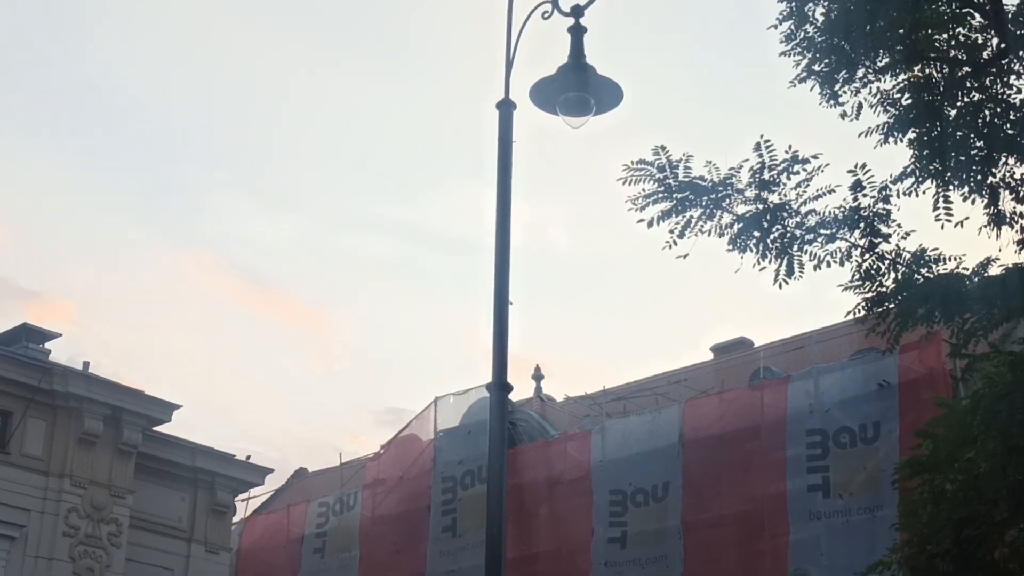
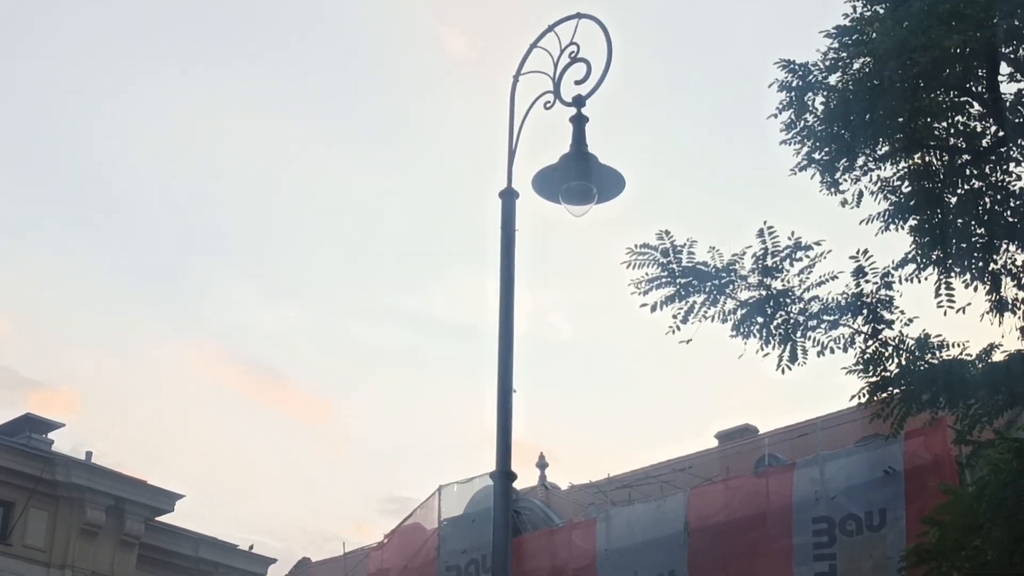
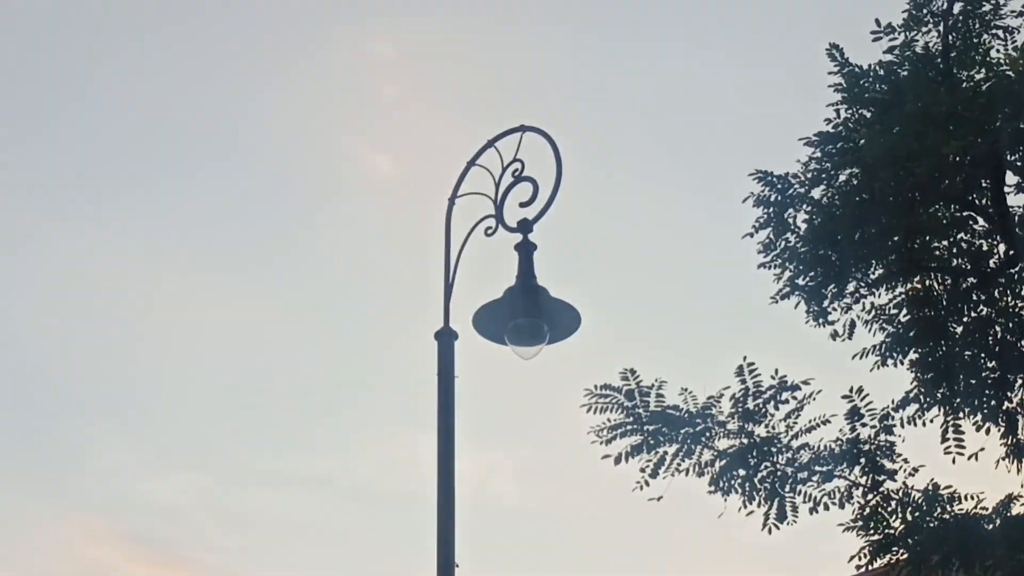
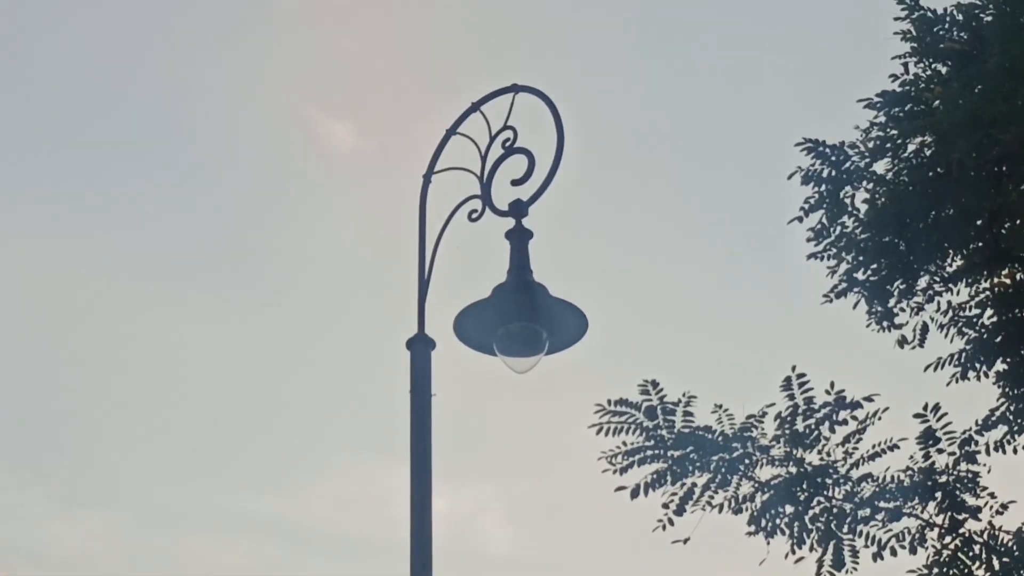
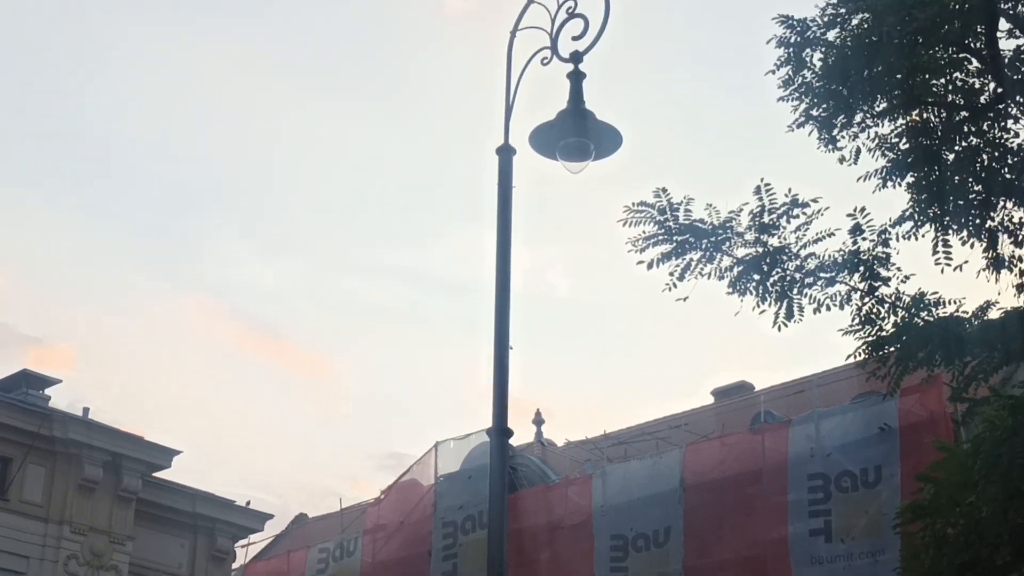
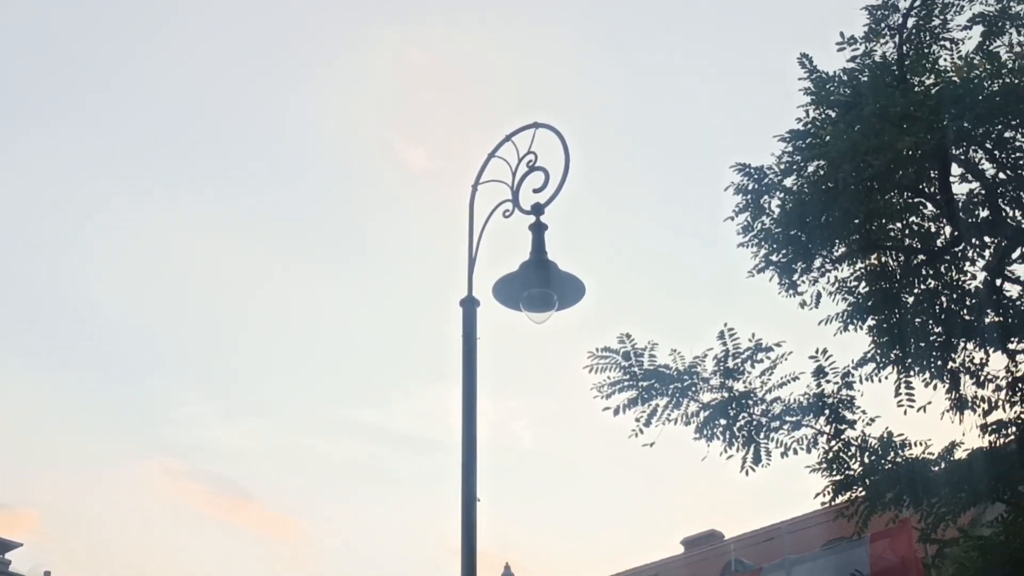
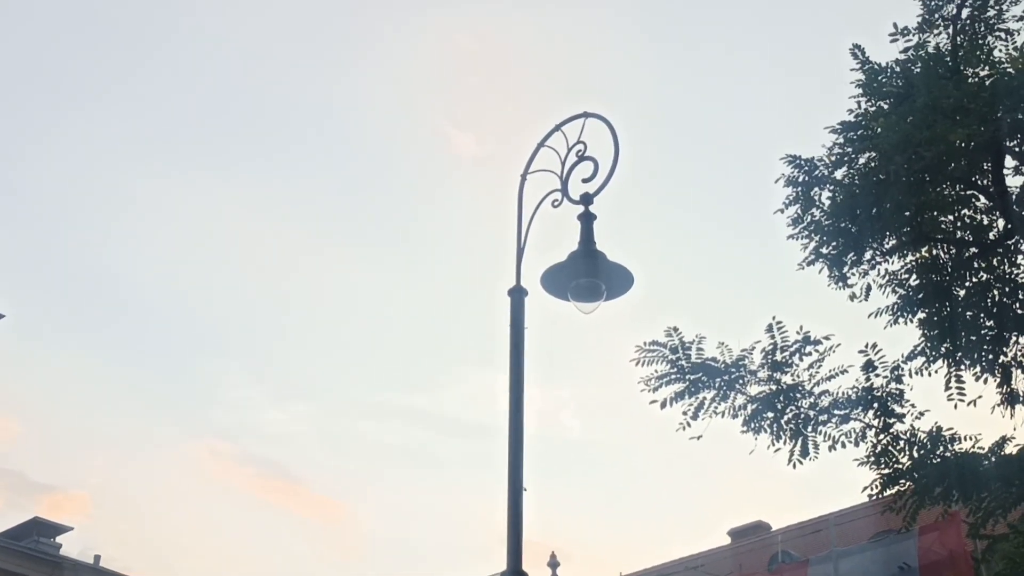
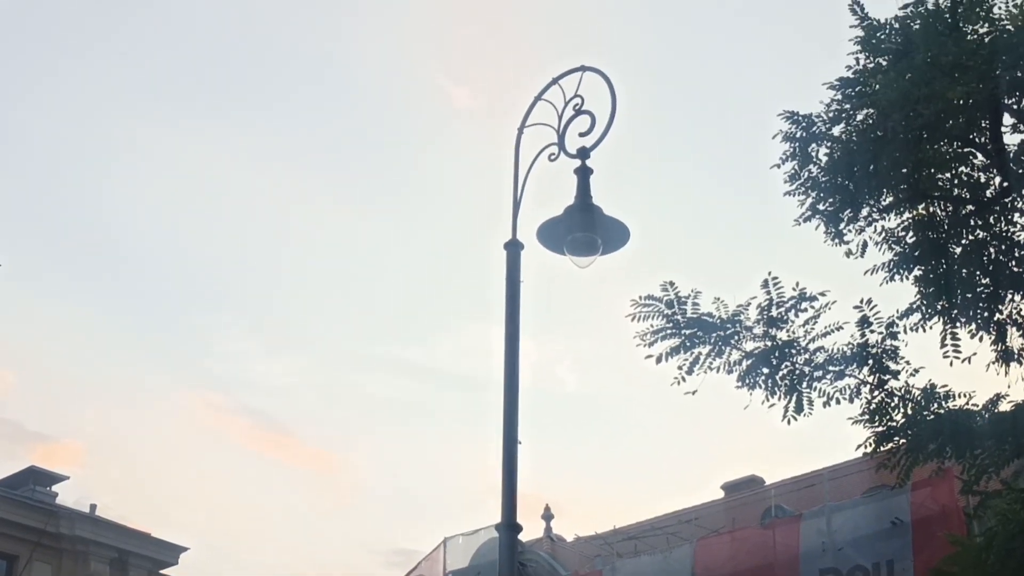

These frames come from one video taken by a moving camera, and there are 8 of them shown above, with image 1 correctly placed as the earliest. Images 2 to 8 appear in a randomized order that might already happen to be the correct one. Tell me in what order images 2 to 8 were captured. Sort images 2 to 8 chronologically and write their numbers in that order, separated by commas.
5, 2, 8, 7, 6, 3, 4
